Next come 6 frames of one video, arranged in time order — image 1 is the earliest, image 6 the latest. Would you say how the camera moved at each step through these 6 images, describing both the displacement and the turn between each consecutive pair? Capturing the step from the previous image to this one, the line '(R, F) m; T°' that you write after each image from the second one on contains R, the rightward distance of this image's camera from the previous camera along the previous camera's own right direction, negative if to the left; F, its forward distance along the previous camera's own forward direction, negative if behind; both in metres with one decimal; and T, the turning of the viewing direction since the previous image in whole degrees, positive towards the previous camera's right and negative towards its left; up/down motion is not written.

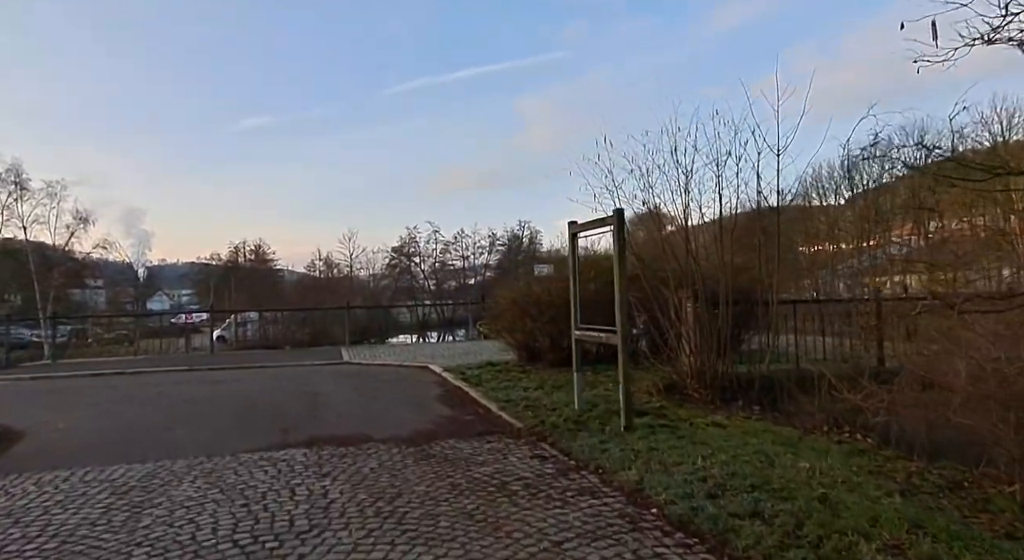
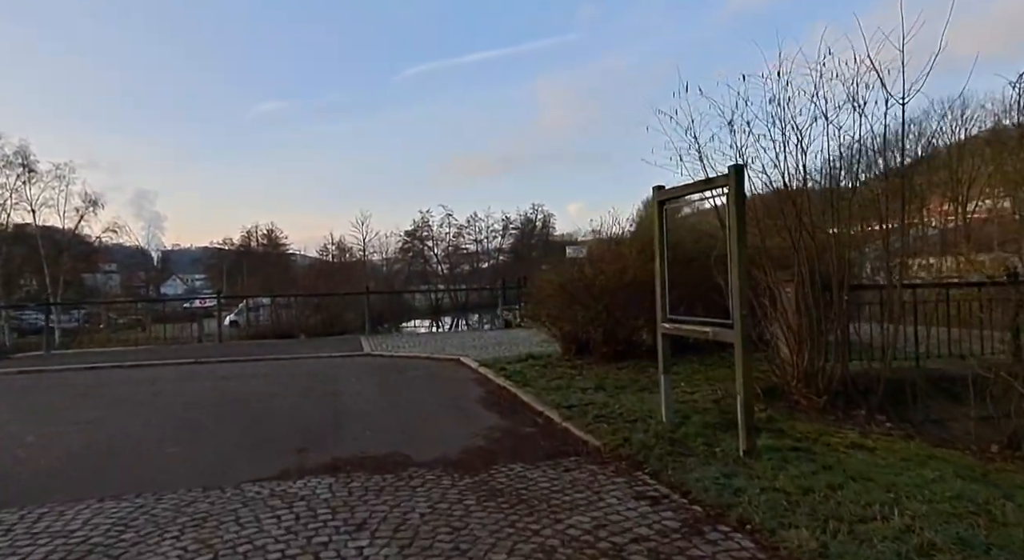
(-0.5, +1.4) m; -1°
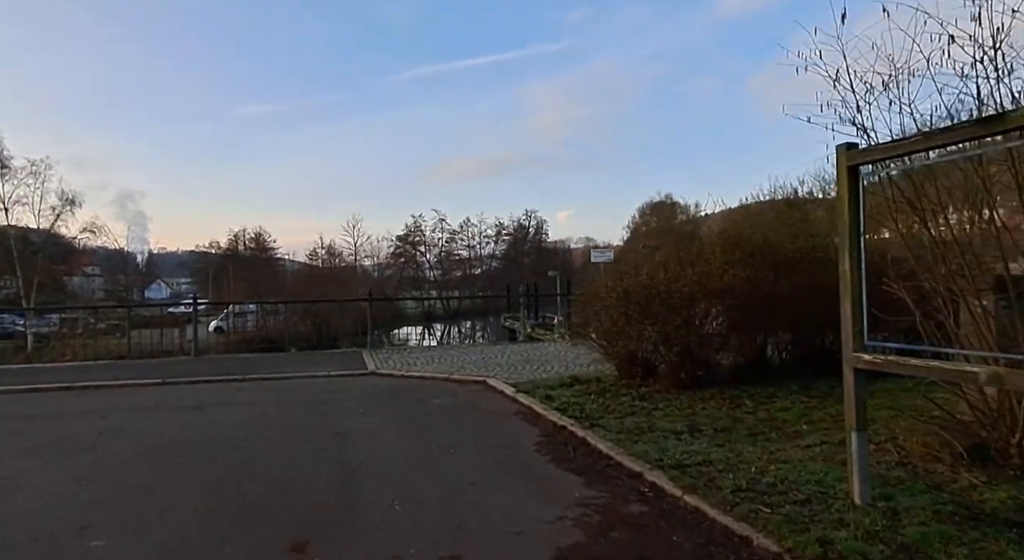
(-0.7, +2.0) m; +1°
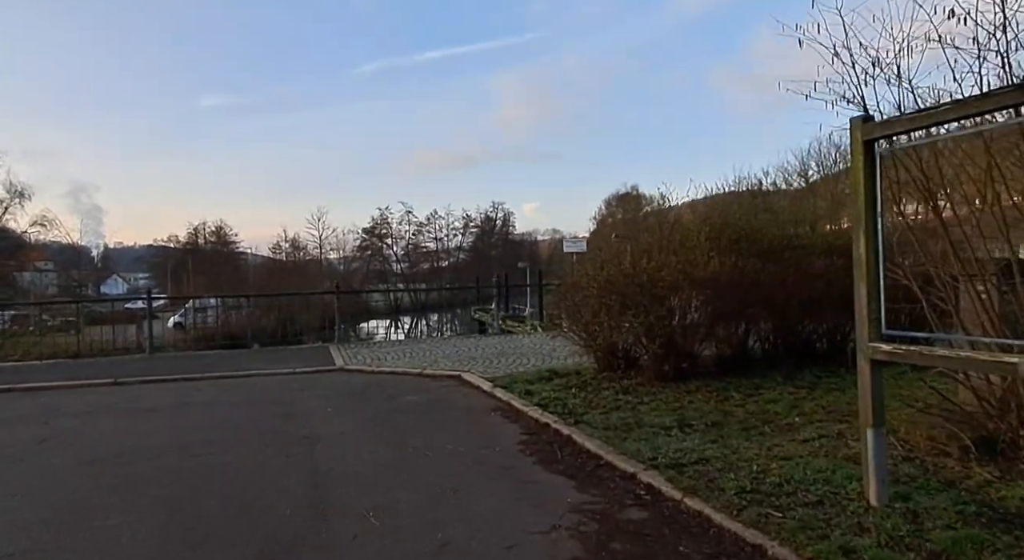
(-0.1, +0.4) m; +3°
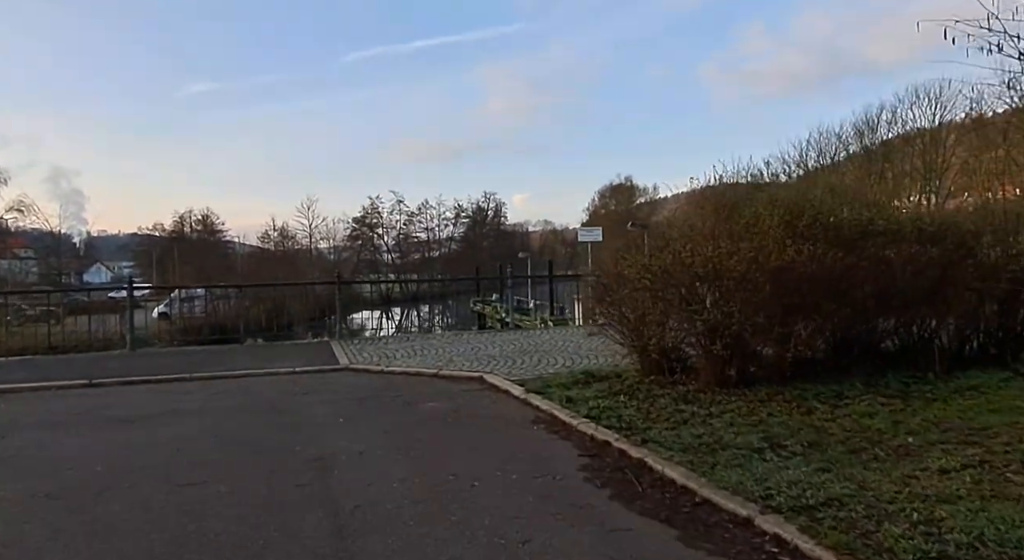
(-0.5, +1.0) m; +1°
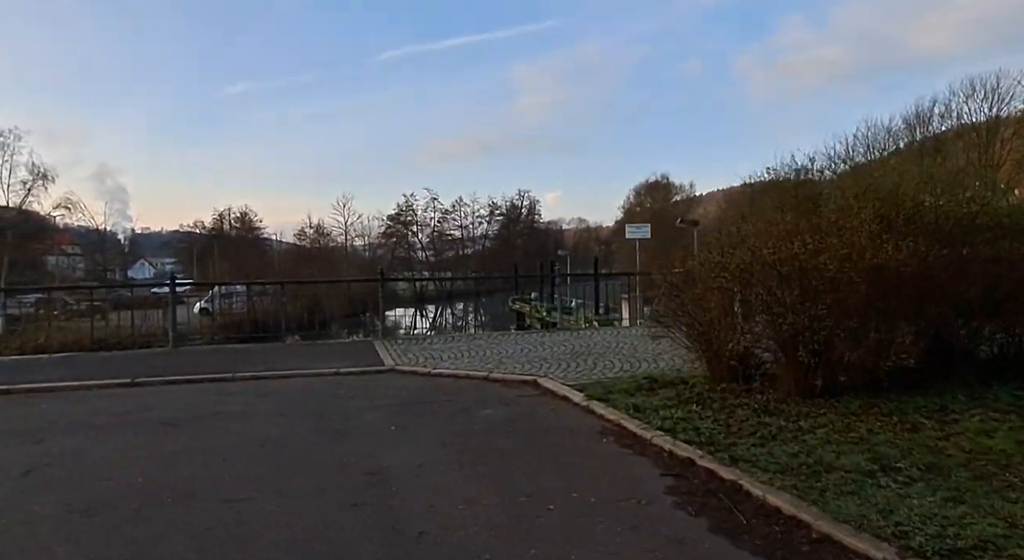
(-0.3, +0.5) m; -3°
